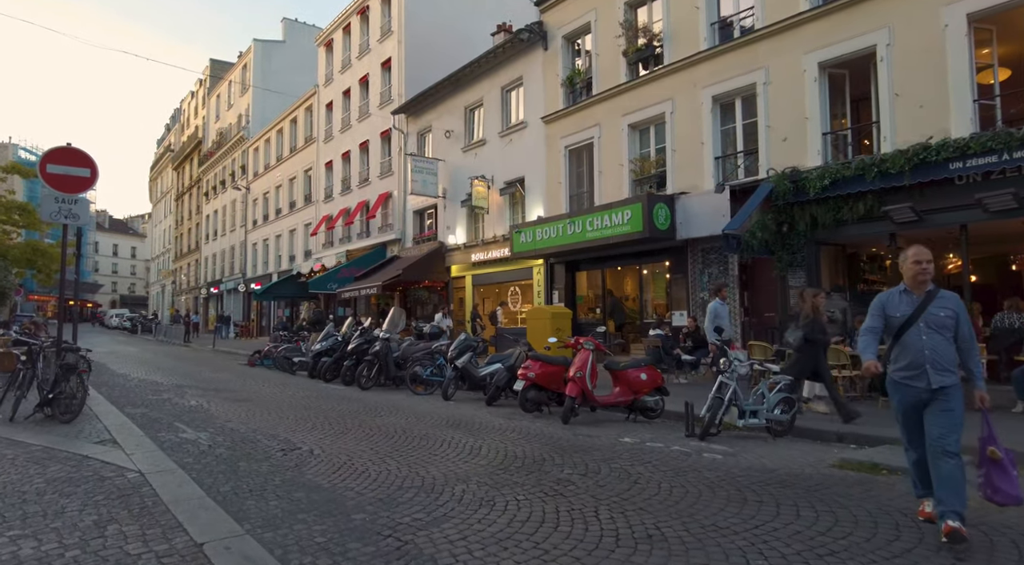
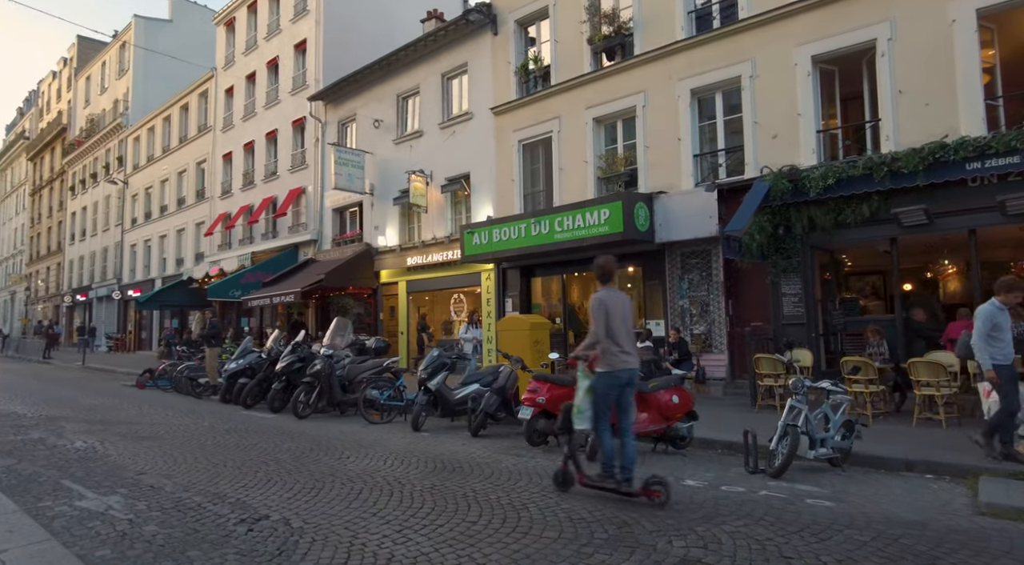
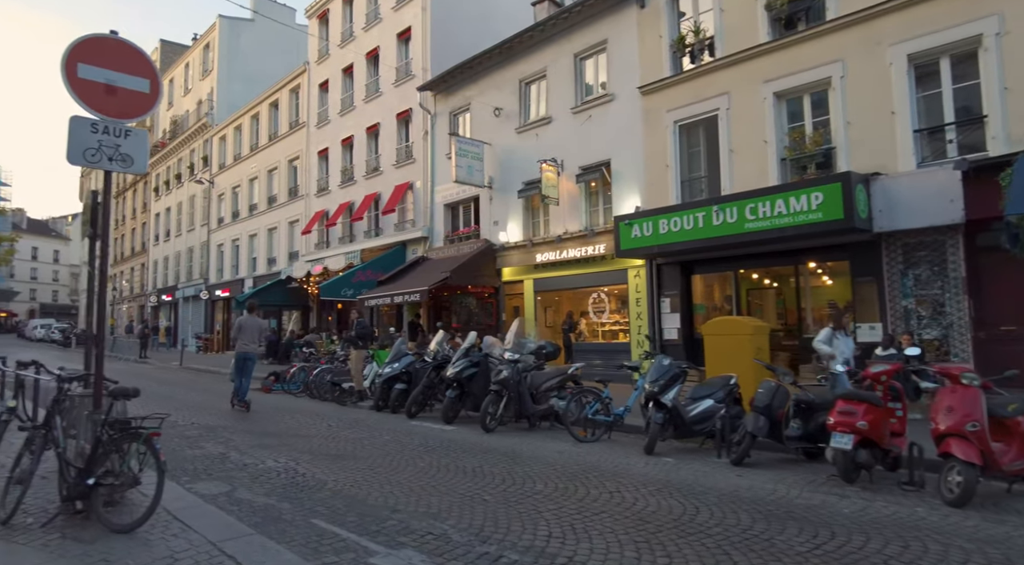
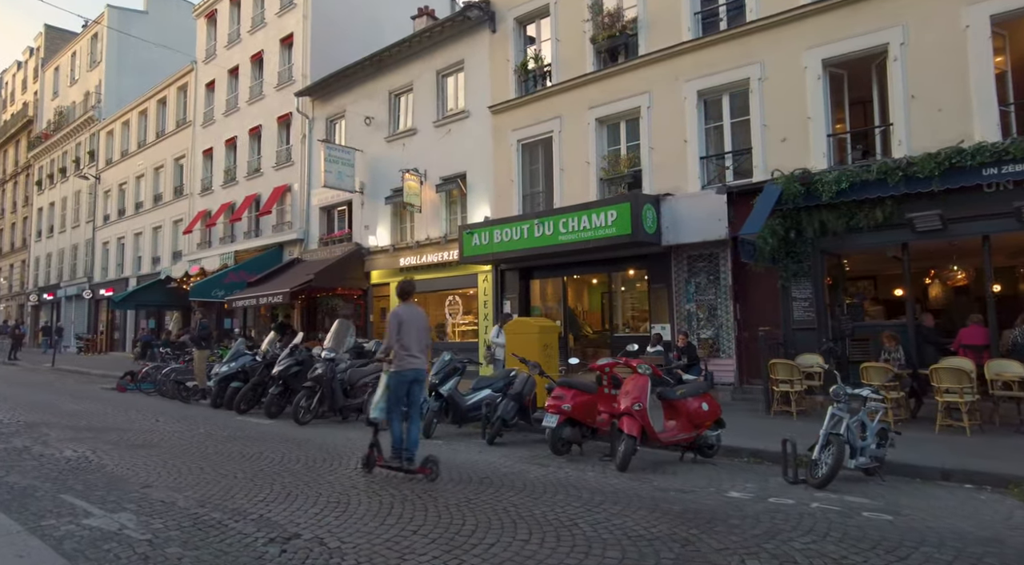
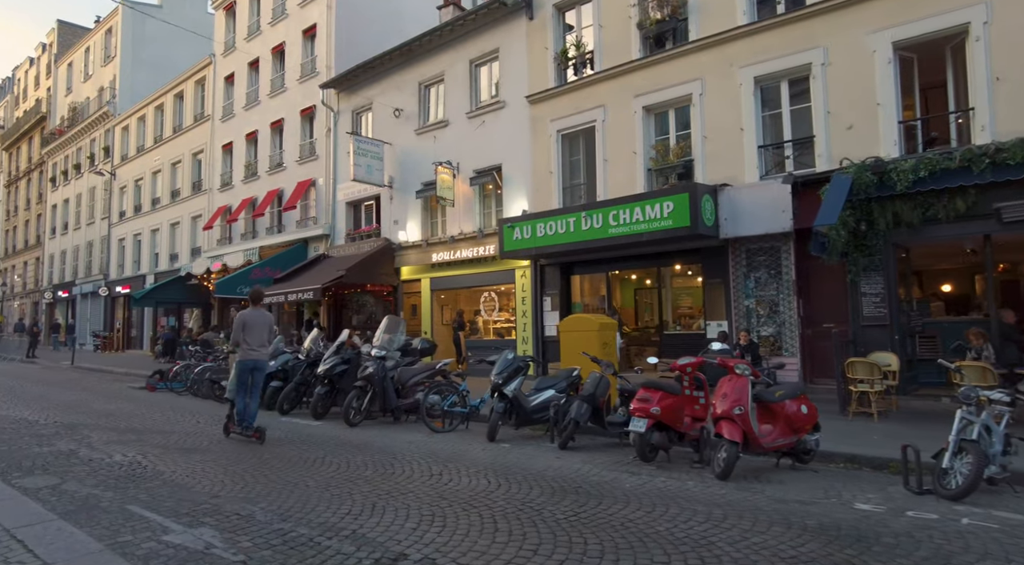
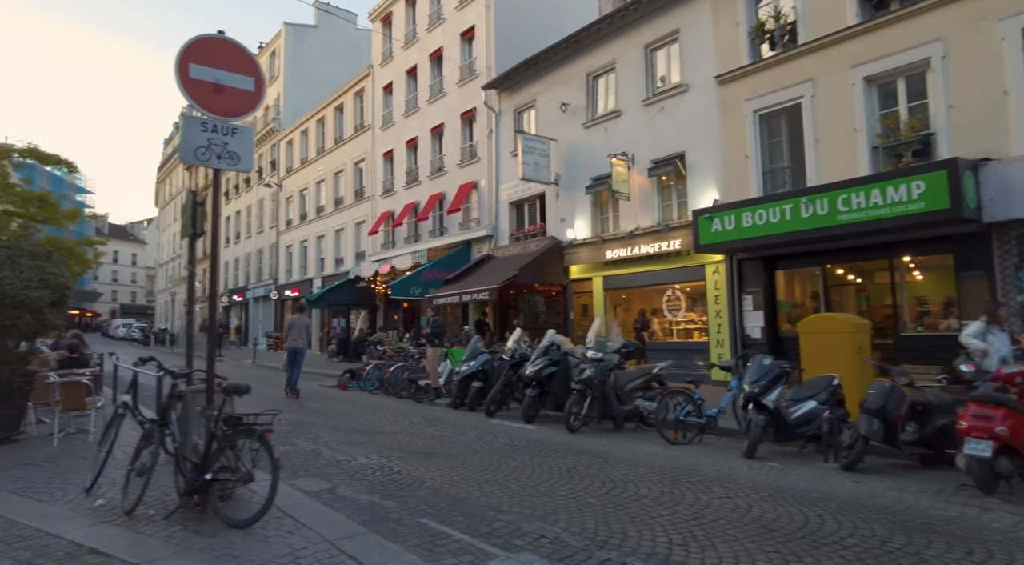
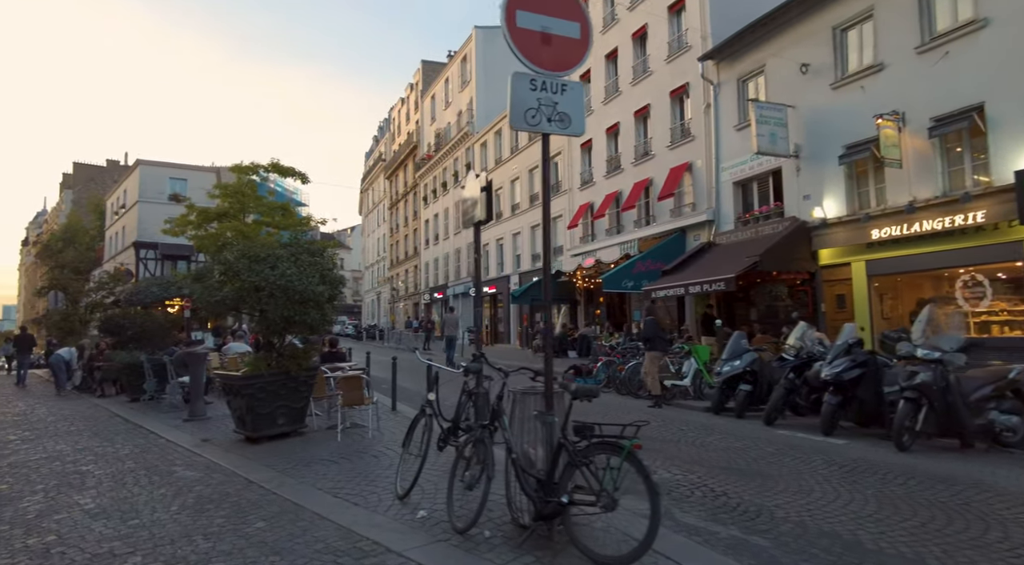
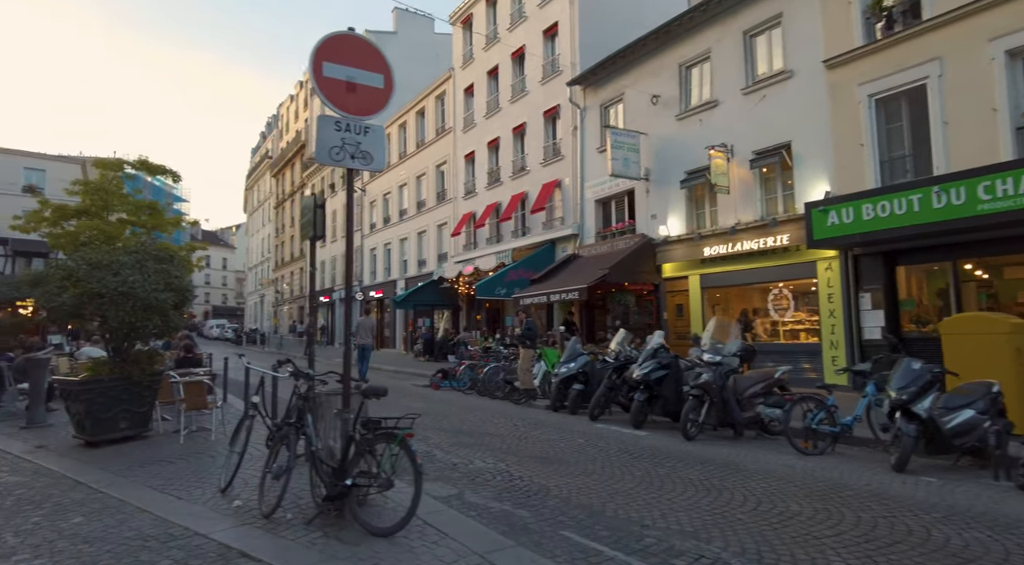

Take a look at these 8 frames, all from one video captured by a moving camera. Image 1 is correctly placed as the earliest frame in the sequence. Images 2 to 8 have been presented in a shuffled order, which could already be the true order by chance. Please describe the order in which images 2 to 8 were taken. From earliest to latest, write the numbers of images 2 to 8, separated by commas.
2, 4, 5, 3, 6, 8, 7
